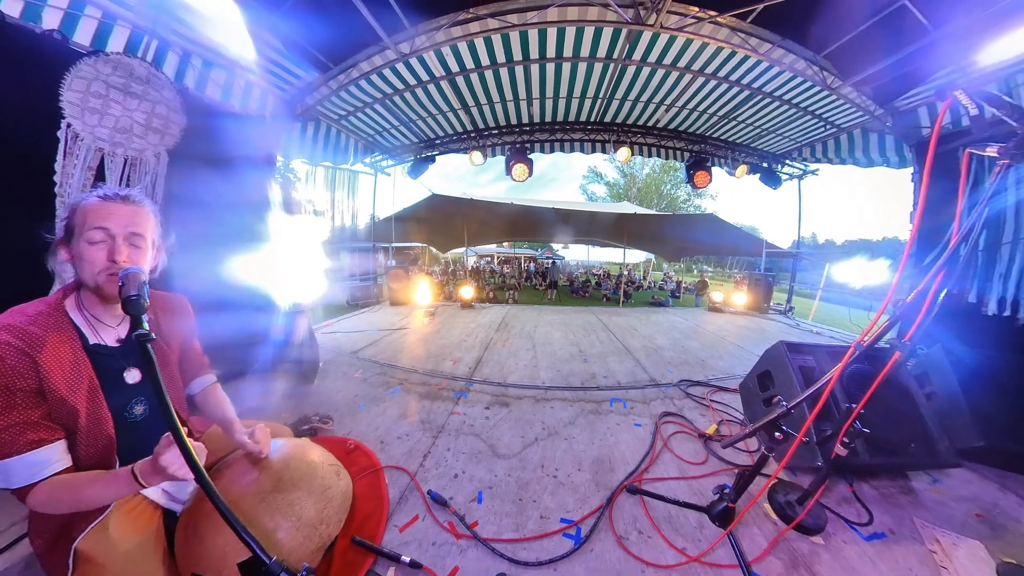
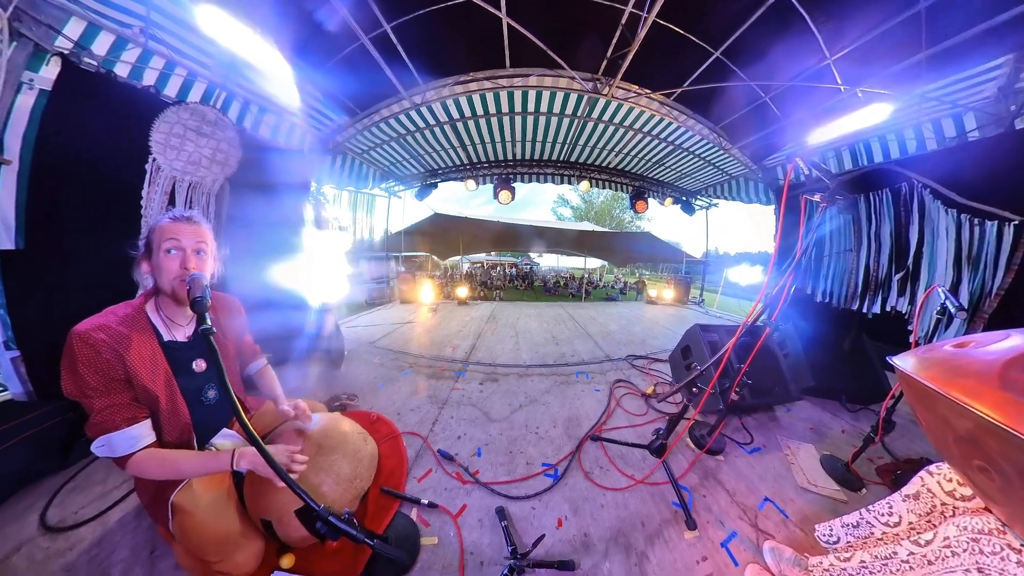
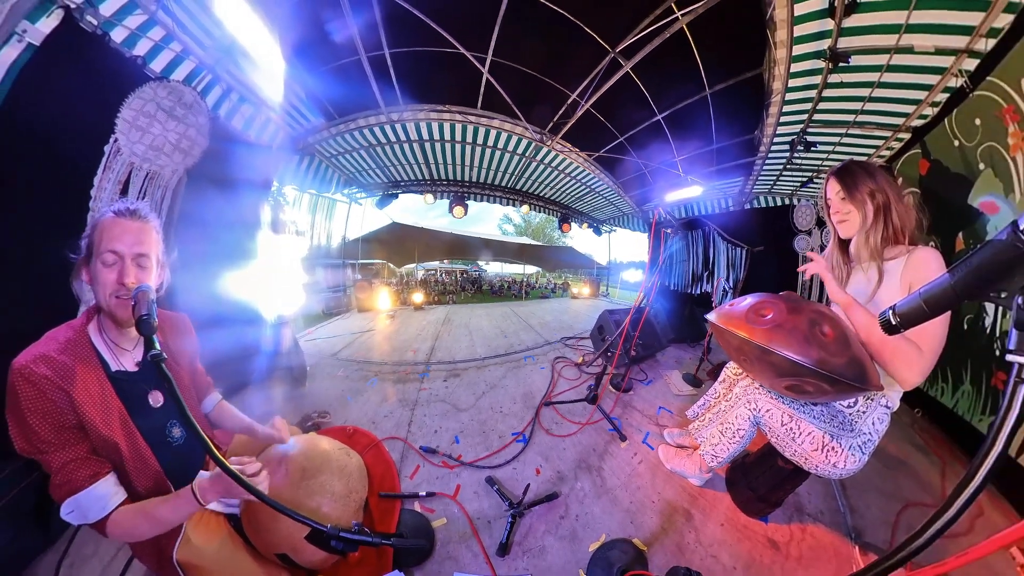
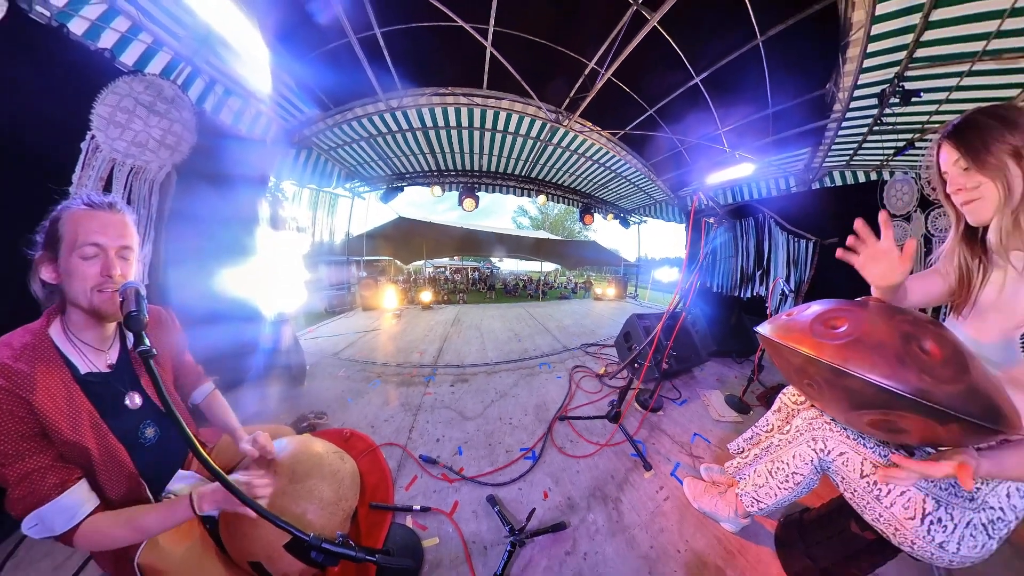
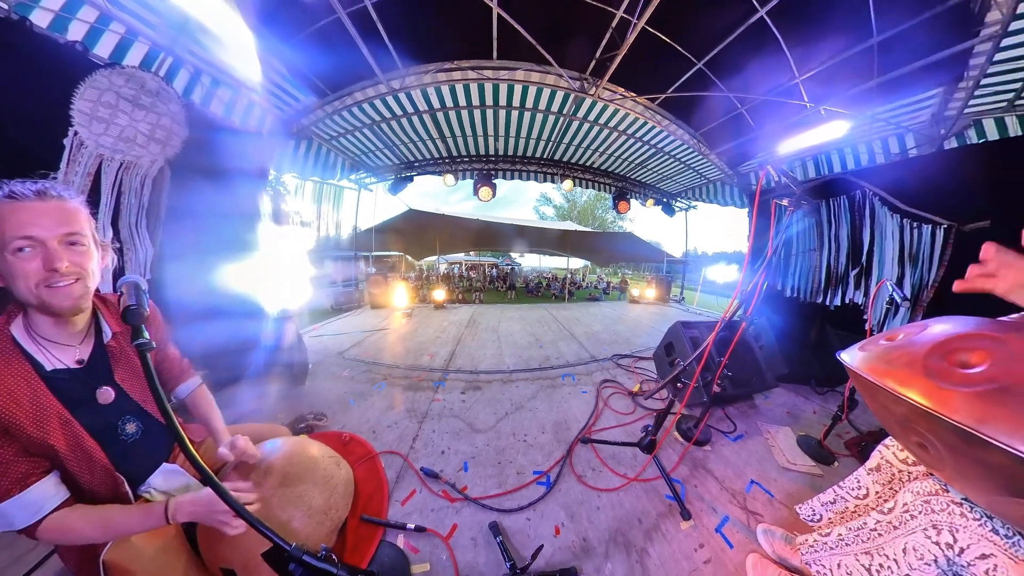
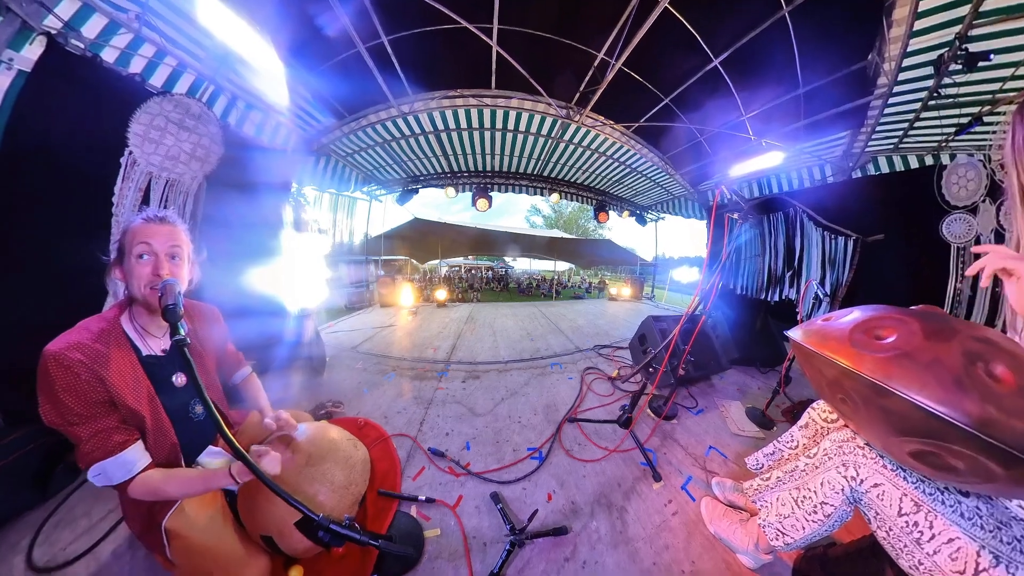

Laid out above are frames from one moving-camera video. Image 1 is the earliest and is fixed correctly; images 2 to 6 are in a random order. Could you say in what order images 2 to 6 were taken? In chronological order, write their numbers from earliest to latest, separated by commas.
5, 4, 3, 6, 2
